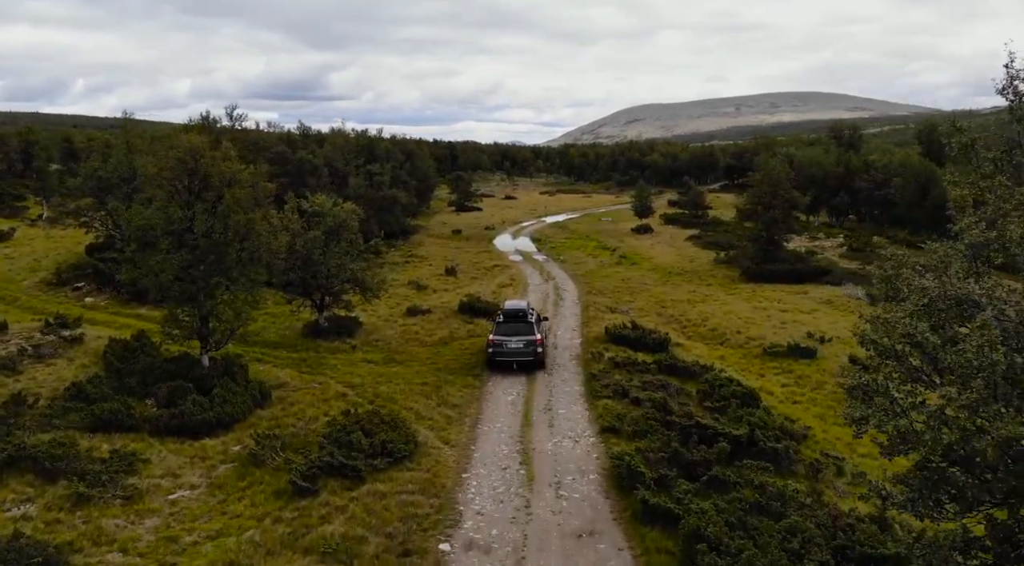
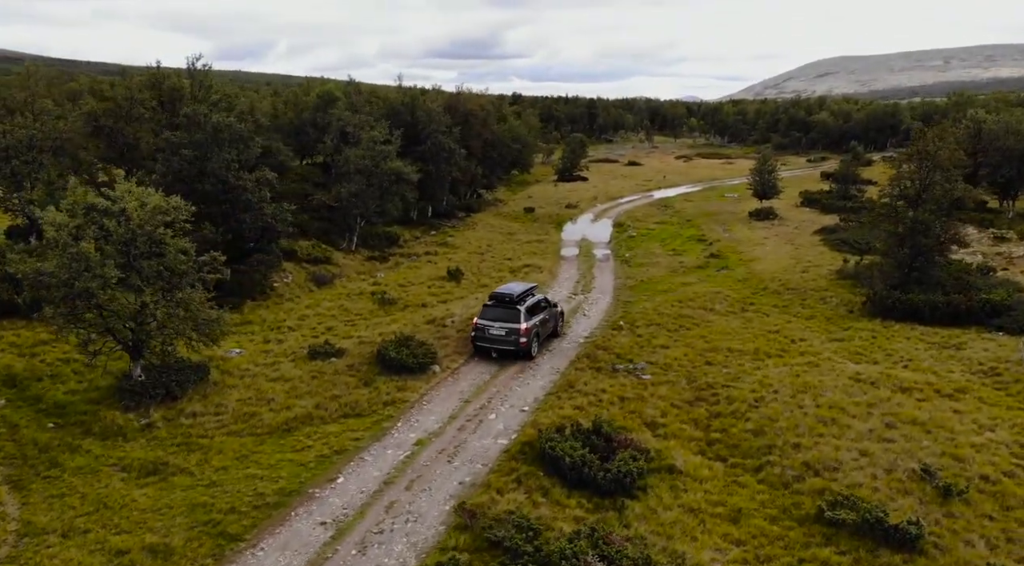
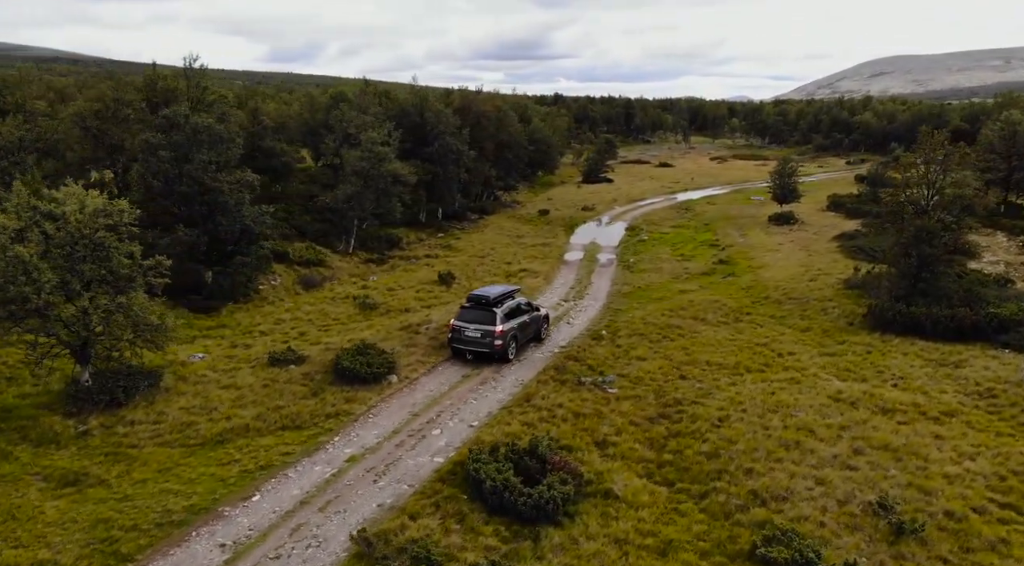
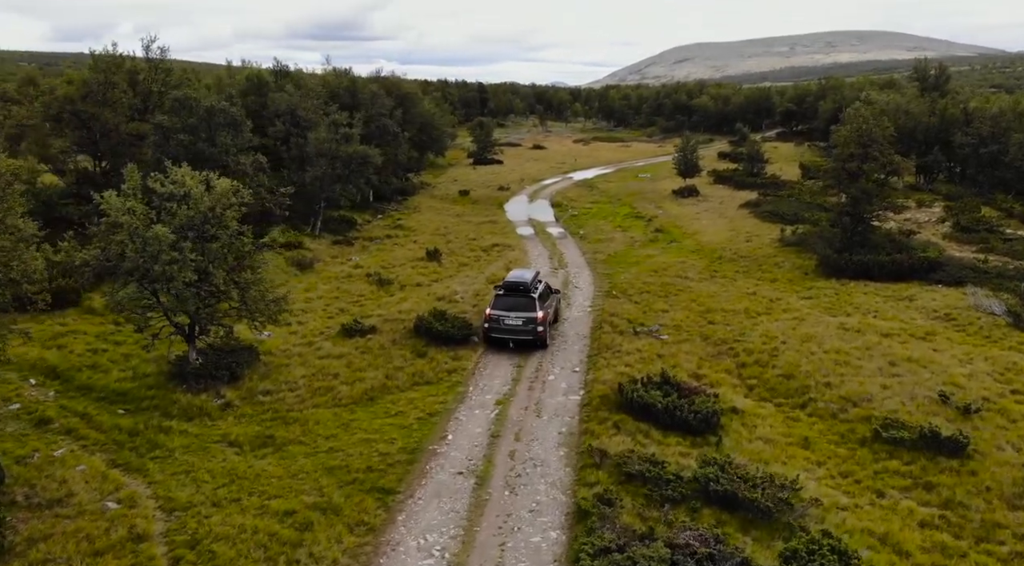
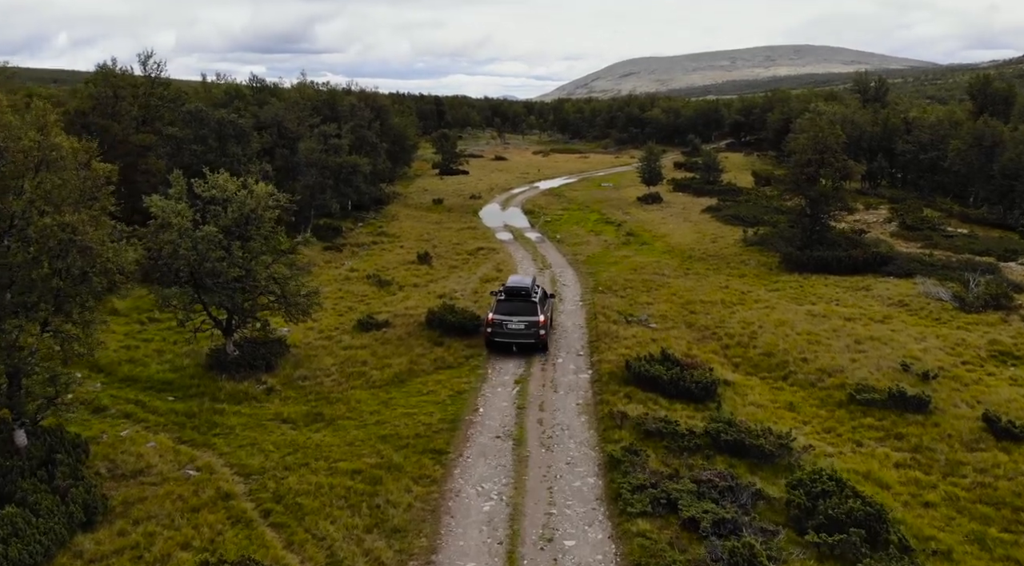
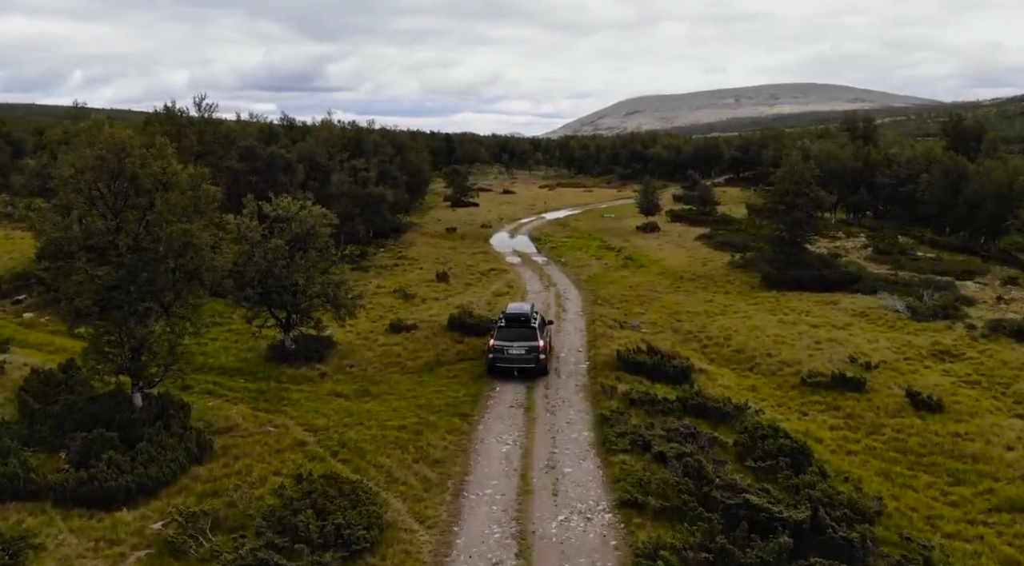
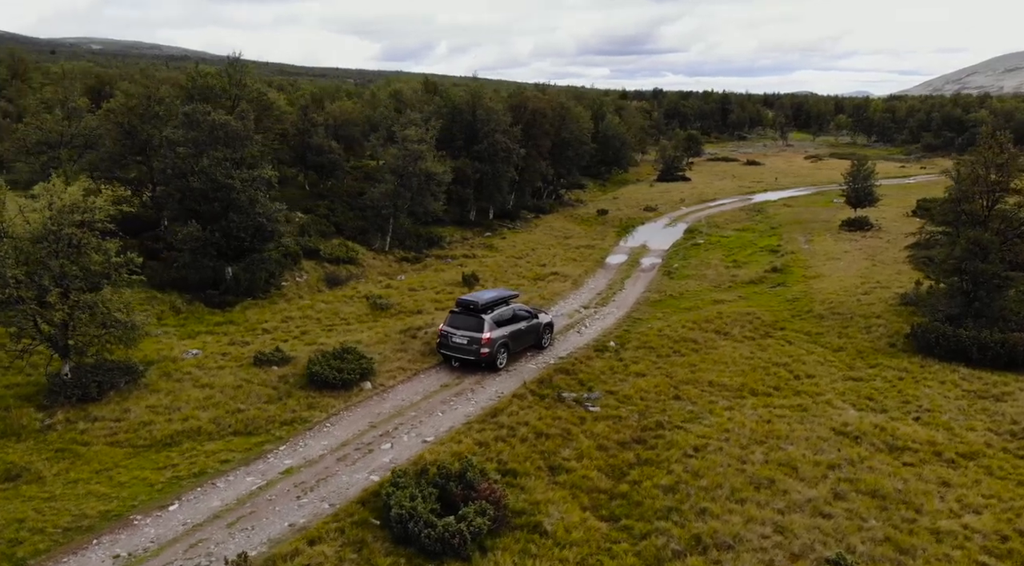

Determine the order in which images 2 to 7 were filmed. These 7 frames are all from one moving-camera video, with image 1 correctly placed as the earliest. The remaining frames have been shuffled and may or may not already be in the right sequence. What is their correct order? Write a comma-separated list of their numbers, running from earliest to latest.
6, 5, 4, 2, 3, 7
